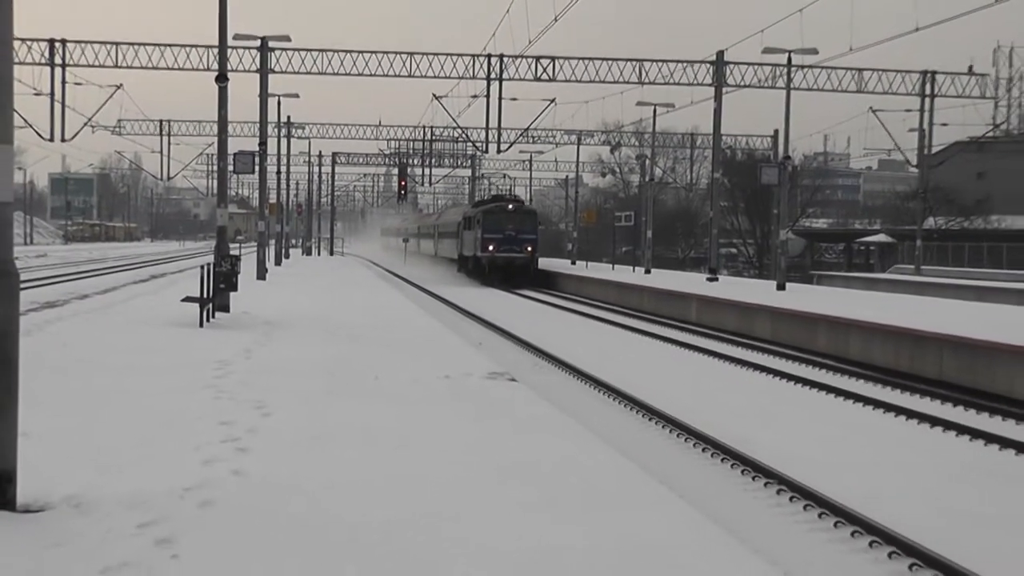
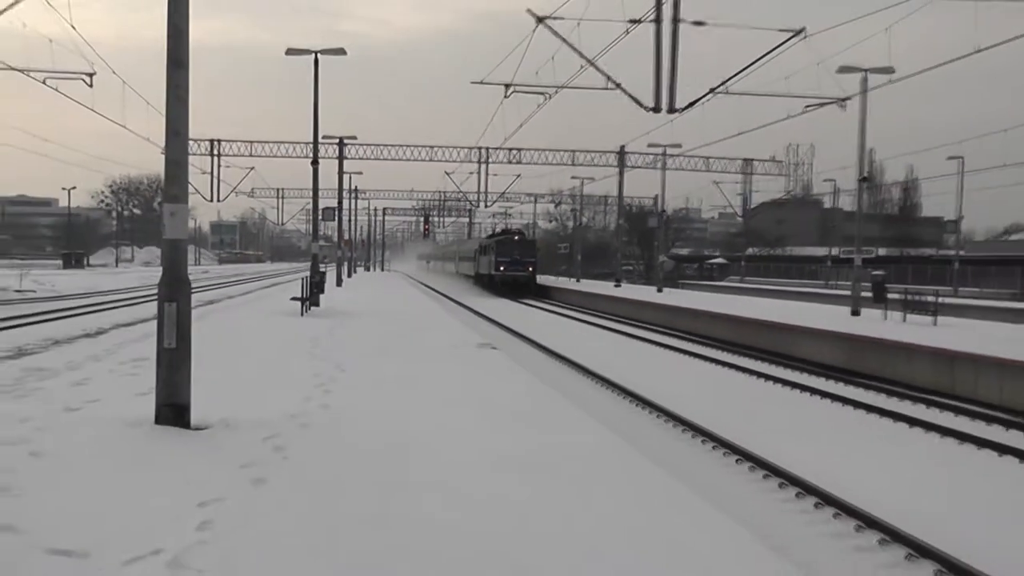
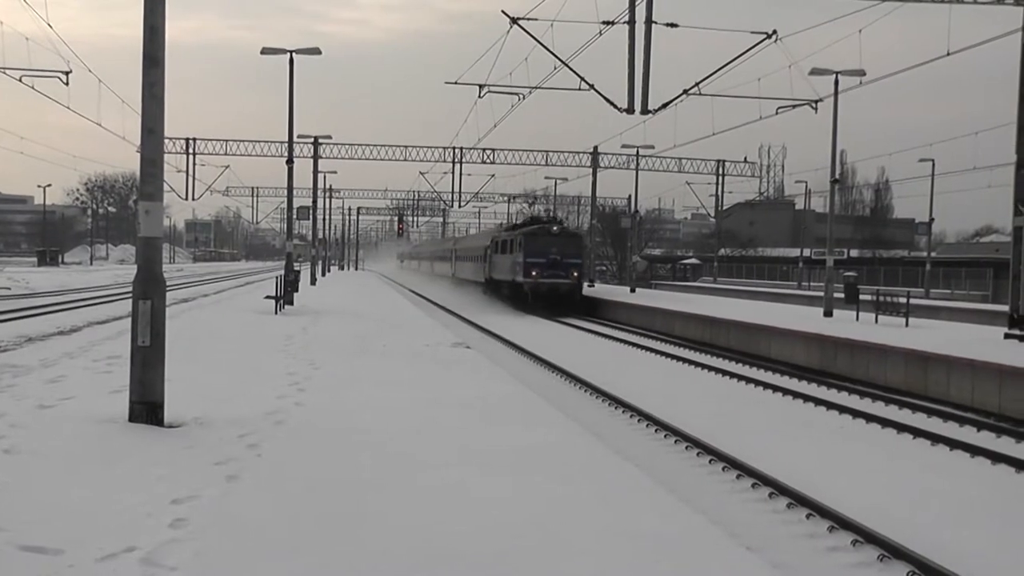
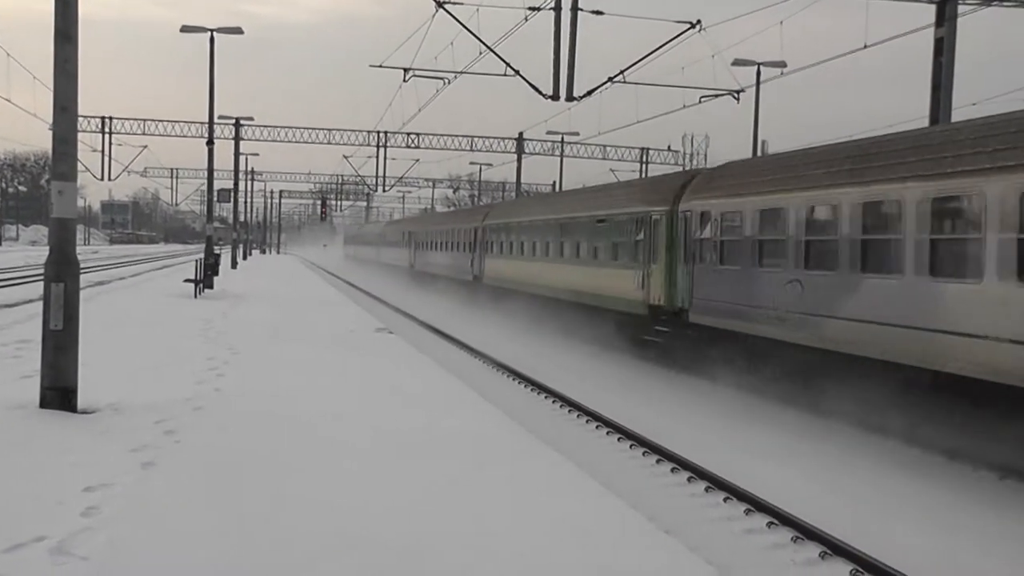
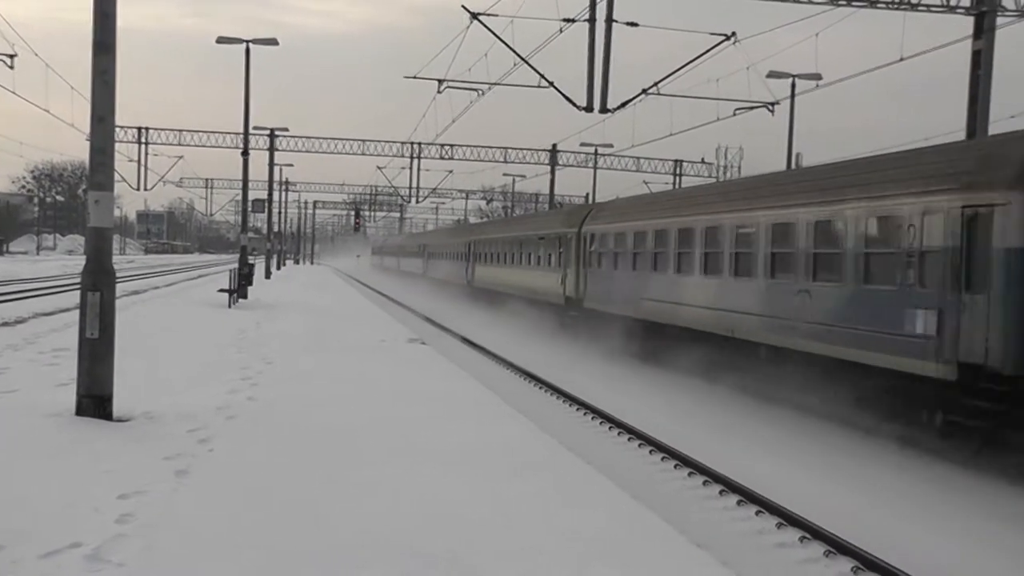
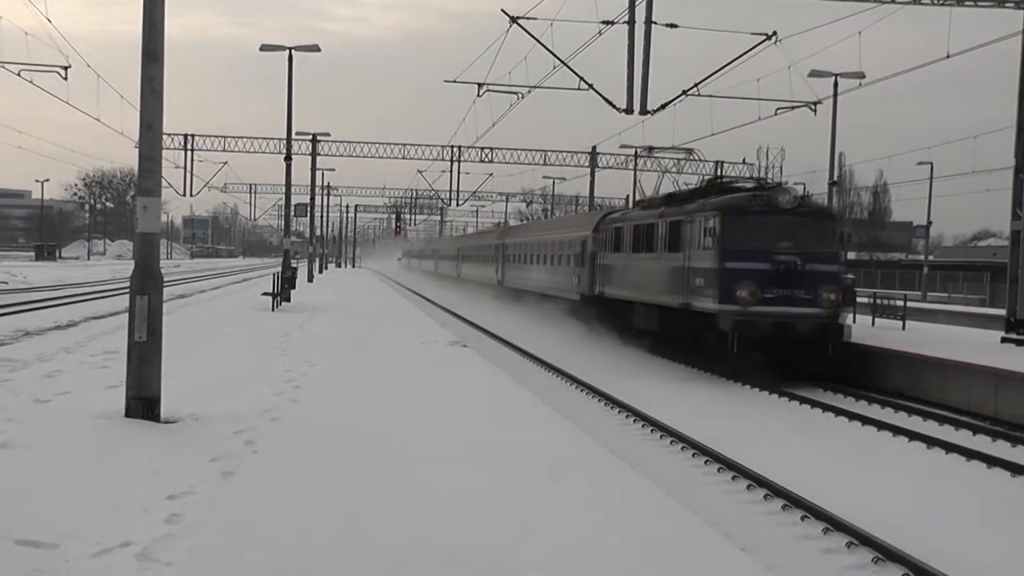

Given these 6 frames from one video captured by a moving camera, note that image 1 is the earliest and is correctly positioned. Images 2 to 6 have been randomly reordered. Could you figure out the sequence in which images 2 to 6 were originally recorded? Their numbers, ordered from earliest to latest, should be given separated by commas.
2, 3, 6, 5, 4
